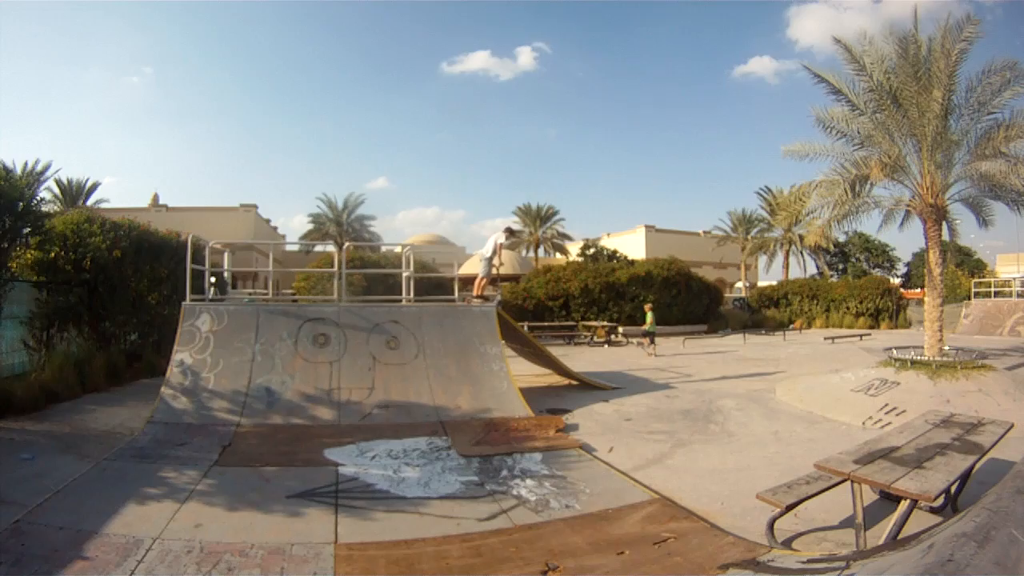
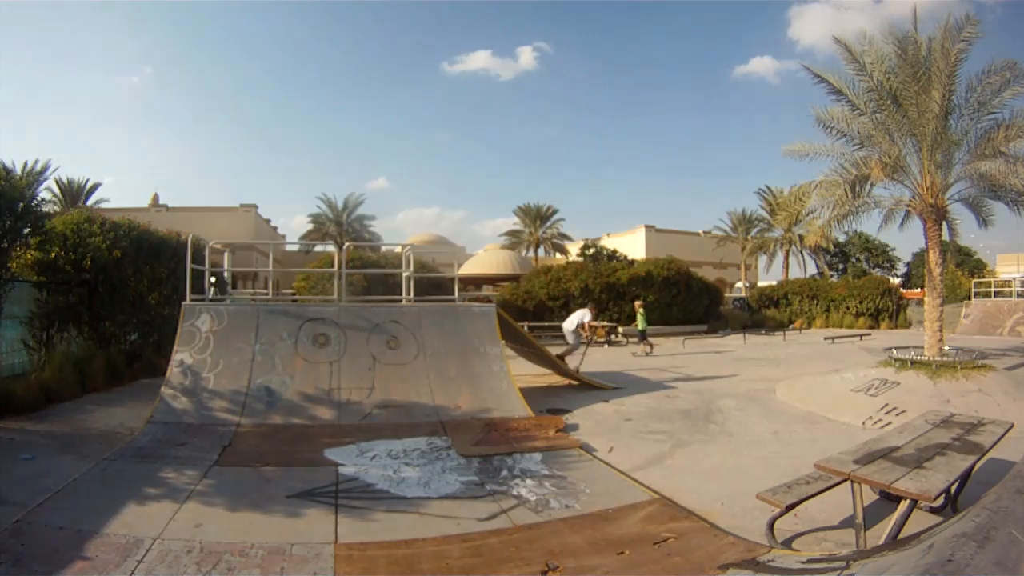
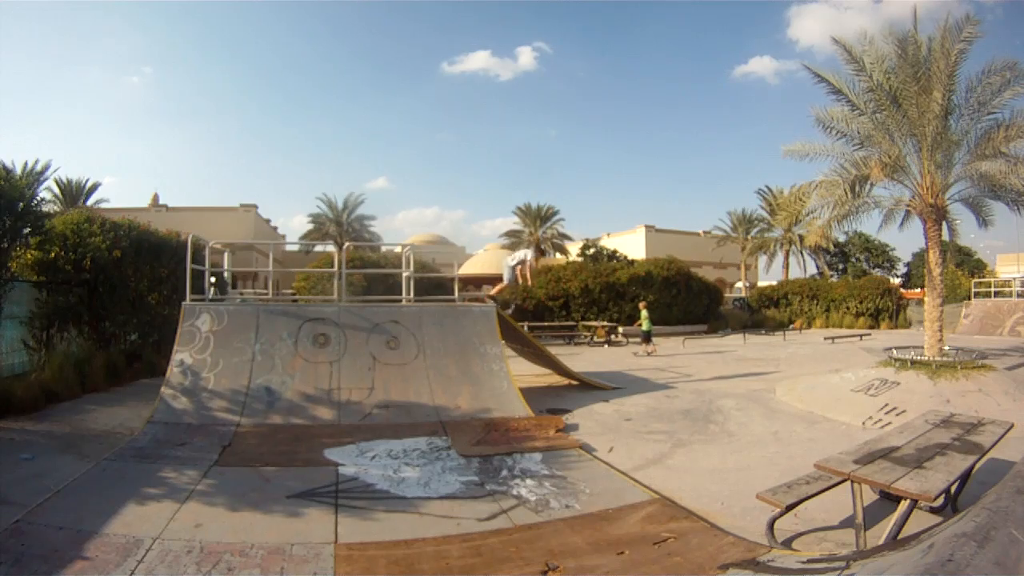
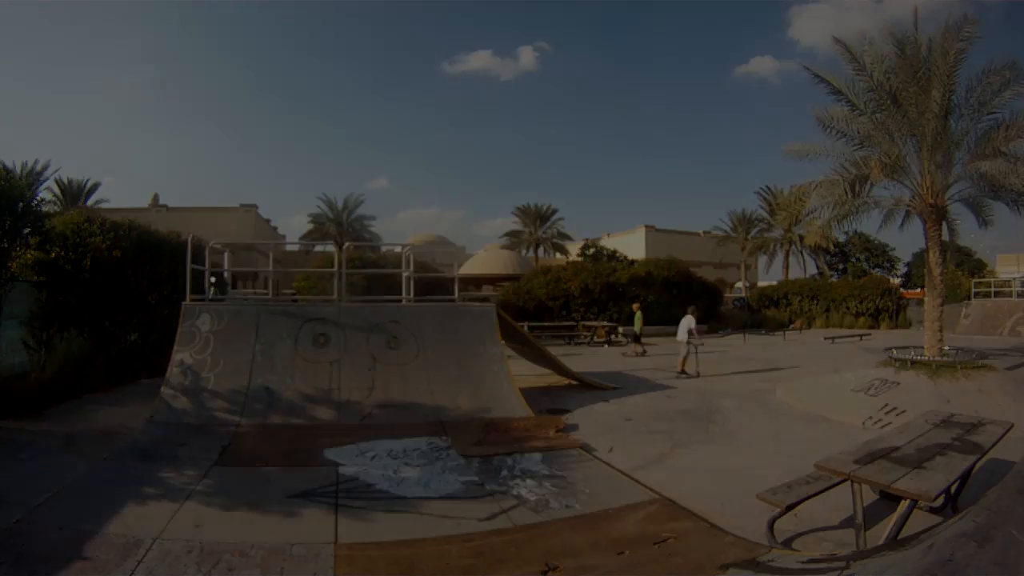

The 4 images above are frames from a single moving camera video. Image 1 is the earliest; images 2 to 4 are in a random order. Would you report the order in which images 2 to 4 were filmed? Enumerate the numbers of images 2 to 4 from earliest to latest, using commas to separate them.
3, 2, 4
